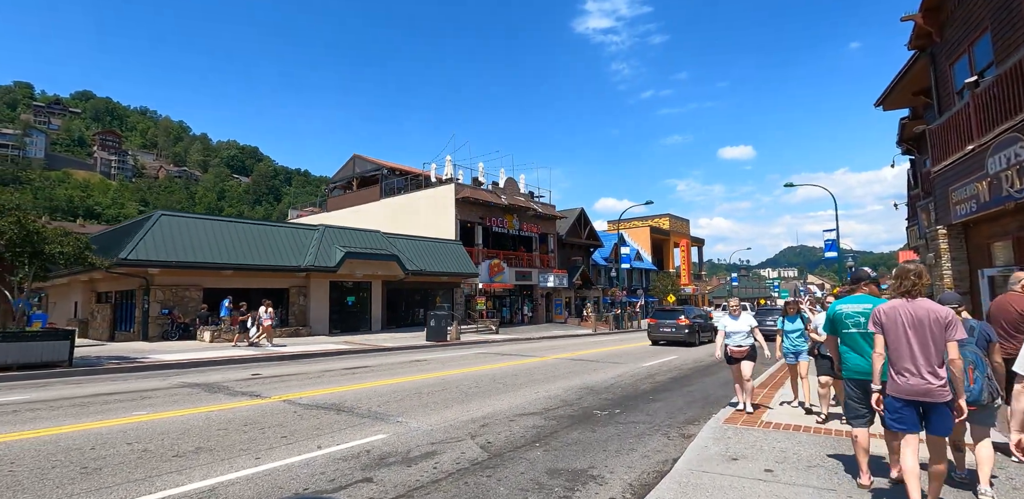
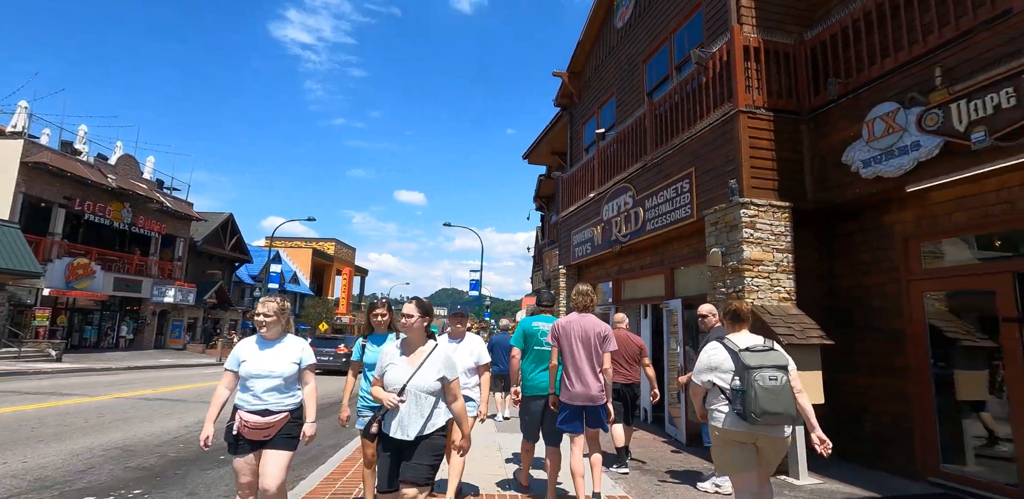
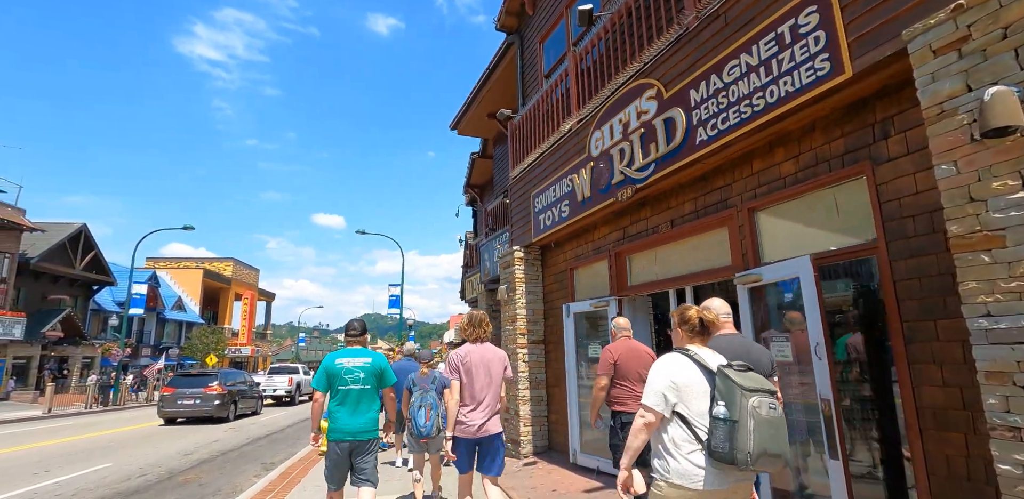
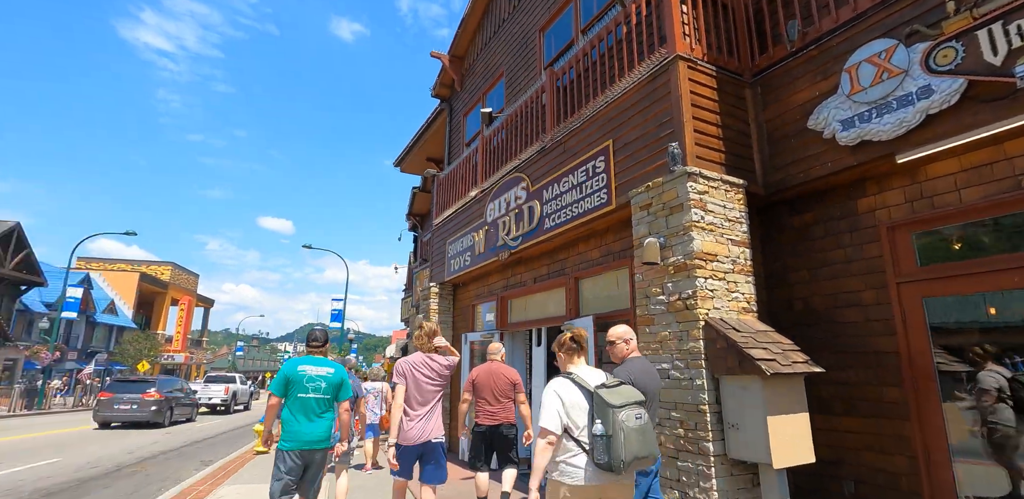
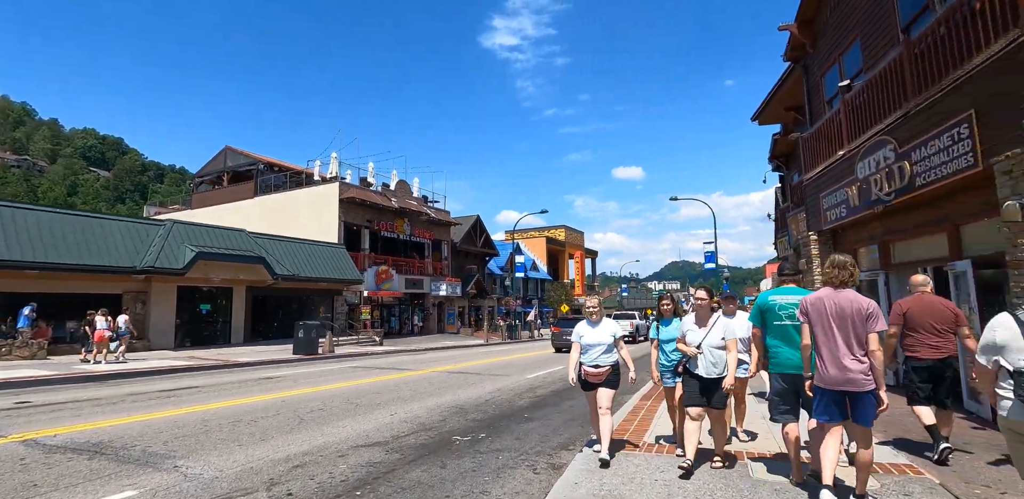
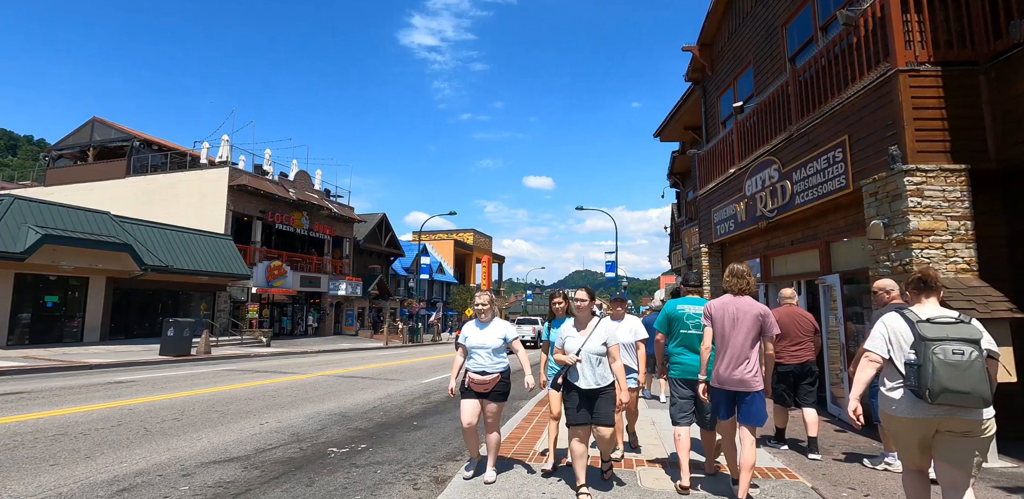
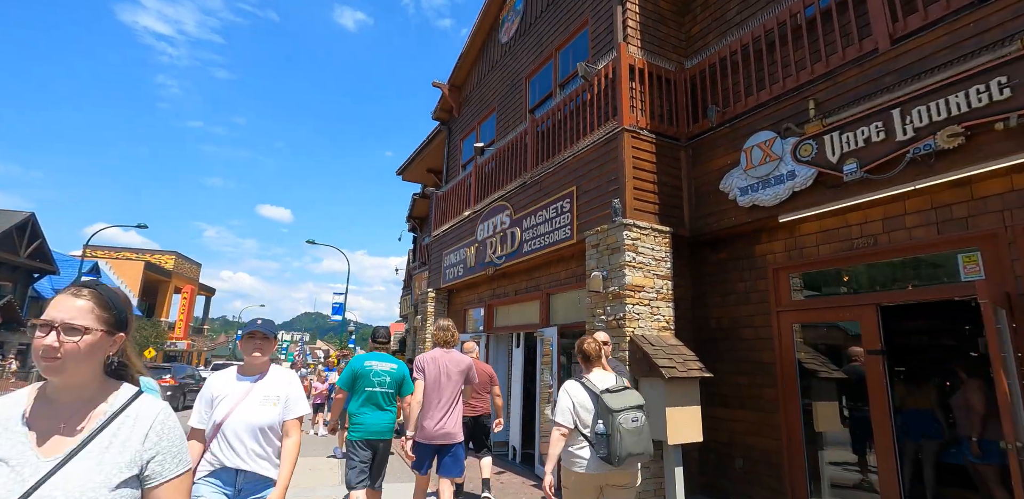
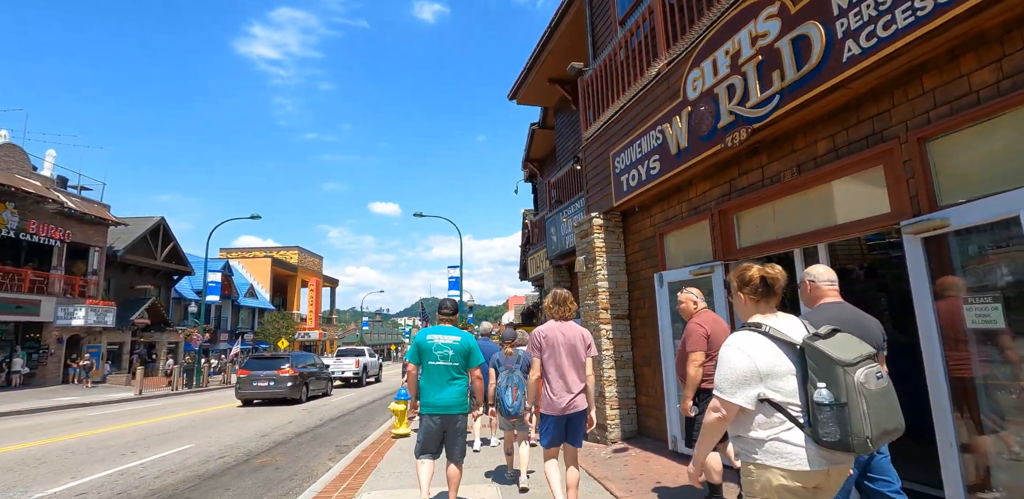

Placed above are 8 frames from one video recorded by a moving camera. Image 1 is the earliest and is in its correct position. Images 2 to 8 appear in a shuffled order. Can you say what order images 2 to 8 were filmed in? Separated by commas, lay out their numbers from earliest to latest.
5, 6, 2, 7, 4, 3, 8
